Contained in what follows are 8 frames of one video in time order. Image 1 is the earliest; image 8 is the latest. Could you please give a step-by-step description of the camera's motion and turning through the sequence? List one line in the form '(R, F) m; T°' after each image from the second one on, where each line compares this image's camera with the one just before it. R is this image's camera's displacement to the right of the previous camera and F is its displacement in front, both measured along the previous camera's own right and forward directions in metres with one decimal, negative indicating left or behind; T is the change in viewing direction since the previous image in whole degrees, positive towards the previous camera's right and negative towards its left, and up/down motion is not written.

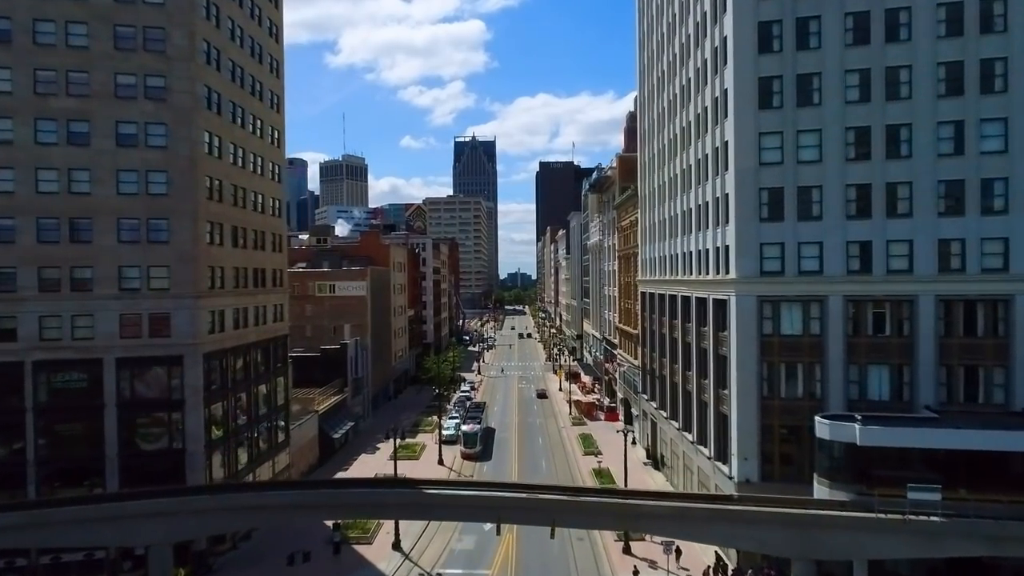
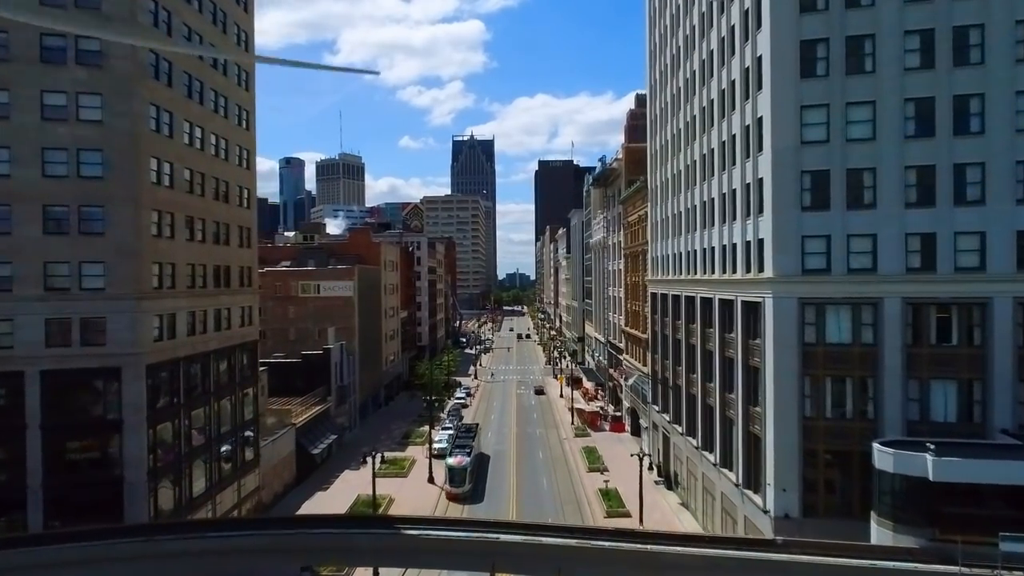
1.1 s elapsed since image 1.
(+0.1, +5.6) m; 0°
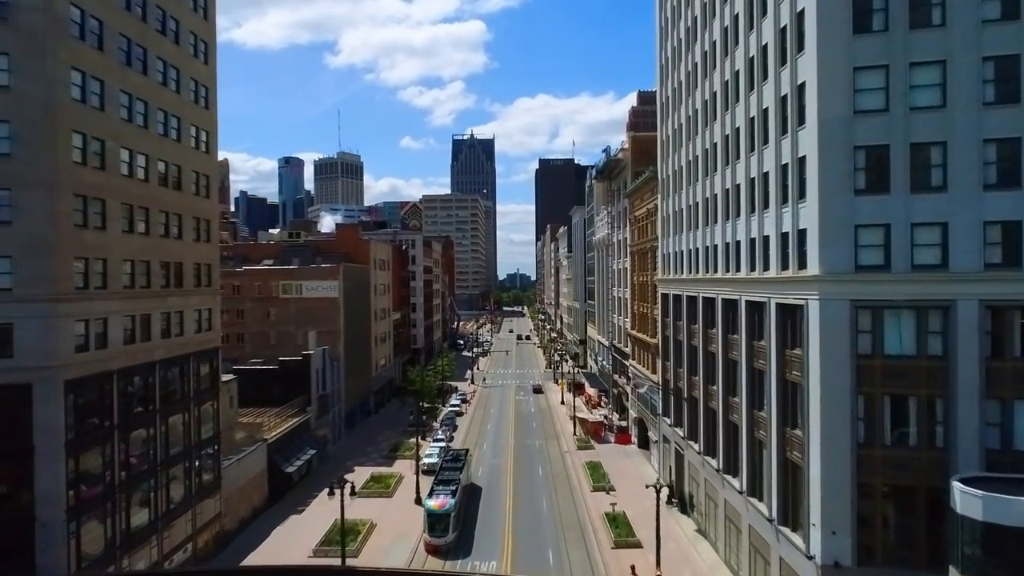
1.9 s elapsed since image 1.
(+0.3, +5.5) m; 0°
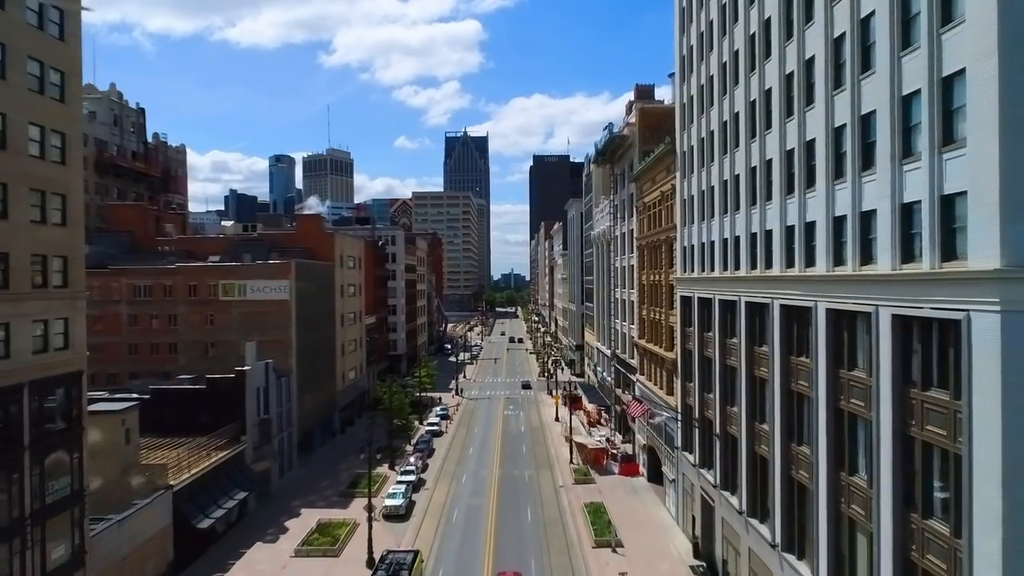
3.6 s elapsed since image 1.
(+0.9, +11.2) m; 0°
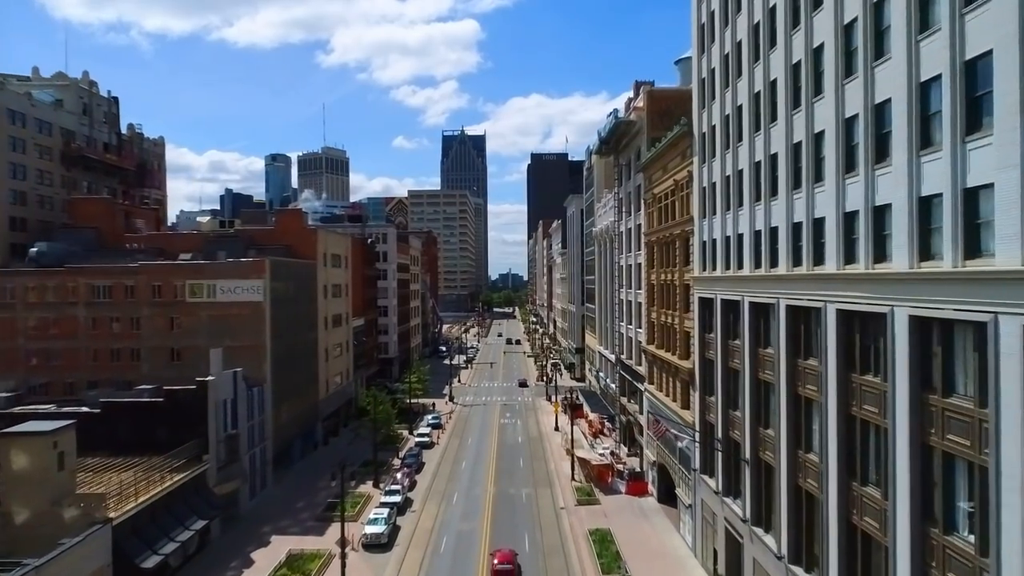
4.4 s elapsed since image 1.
(+0.1, +5.3) m; 0°
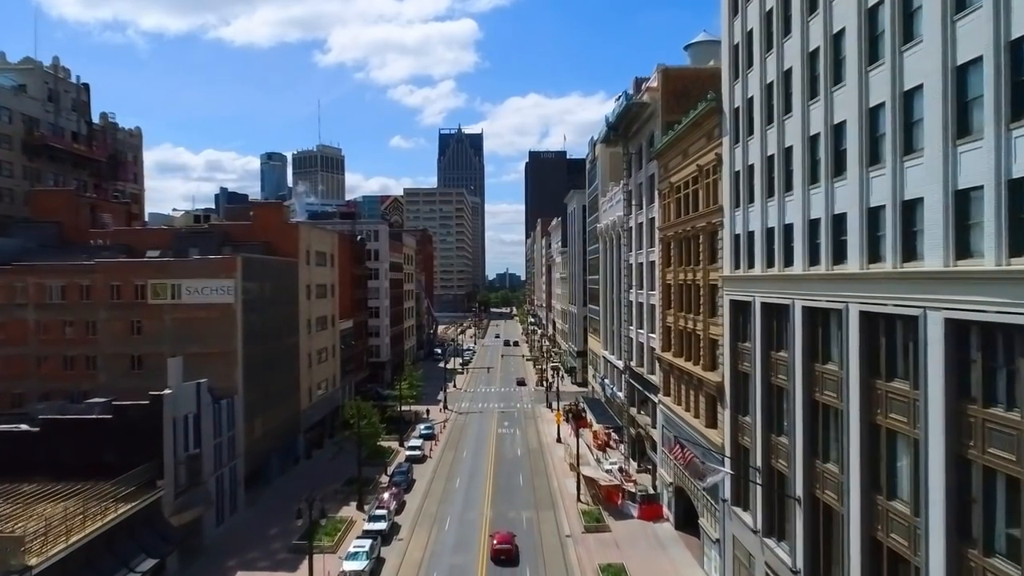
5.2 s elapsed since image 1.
(-0.2, +5.4) m; 0°
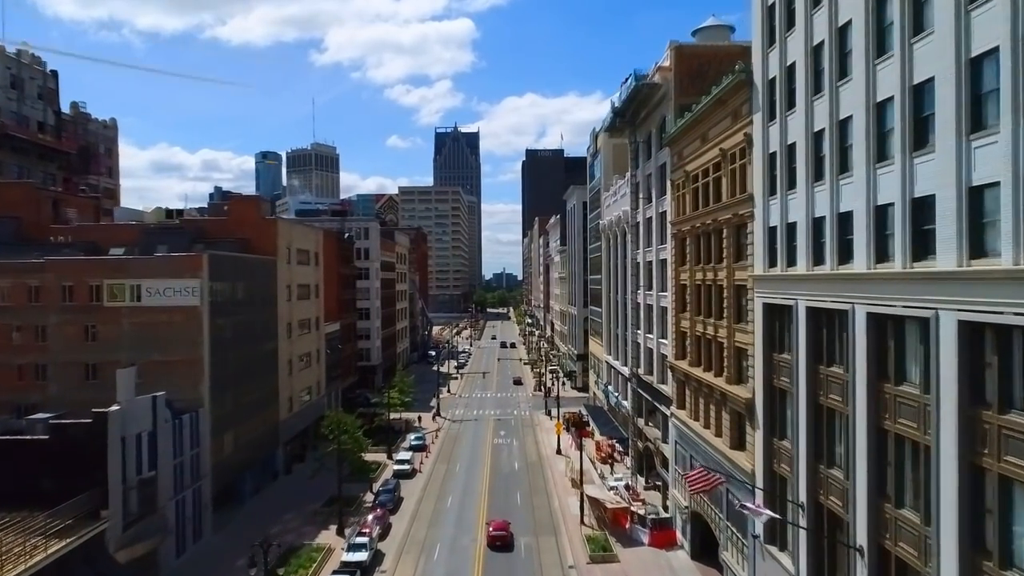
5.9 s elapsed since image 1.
(0.0, +4.7) m; 0°
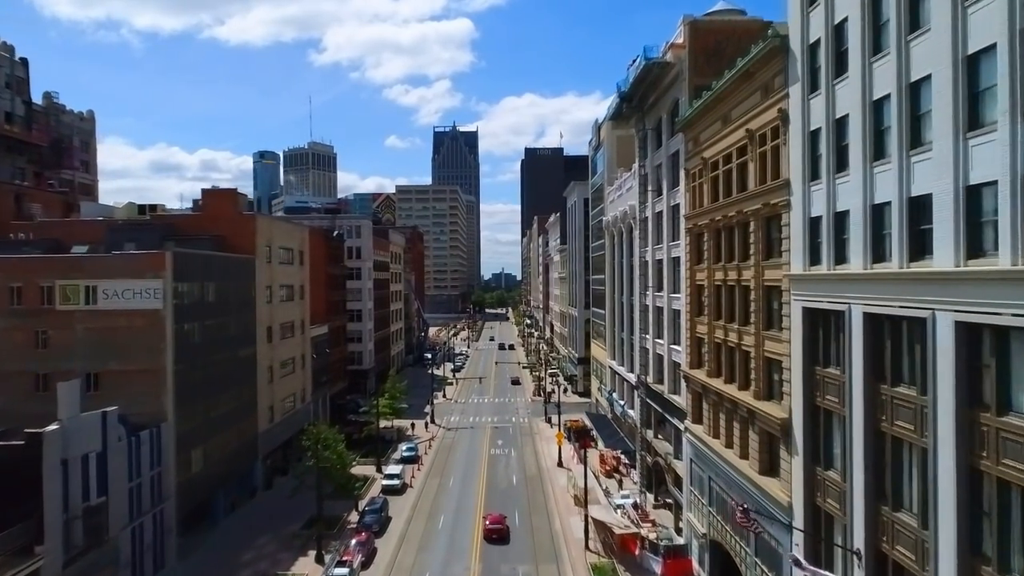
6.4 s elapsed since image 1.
(+0.1, +4.2) m; 0°
